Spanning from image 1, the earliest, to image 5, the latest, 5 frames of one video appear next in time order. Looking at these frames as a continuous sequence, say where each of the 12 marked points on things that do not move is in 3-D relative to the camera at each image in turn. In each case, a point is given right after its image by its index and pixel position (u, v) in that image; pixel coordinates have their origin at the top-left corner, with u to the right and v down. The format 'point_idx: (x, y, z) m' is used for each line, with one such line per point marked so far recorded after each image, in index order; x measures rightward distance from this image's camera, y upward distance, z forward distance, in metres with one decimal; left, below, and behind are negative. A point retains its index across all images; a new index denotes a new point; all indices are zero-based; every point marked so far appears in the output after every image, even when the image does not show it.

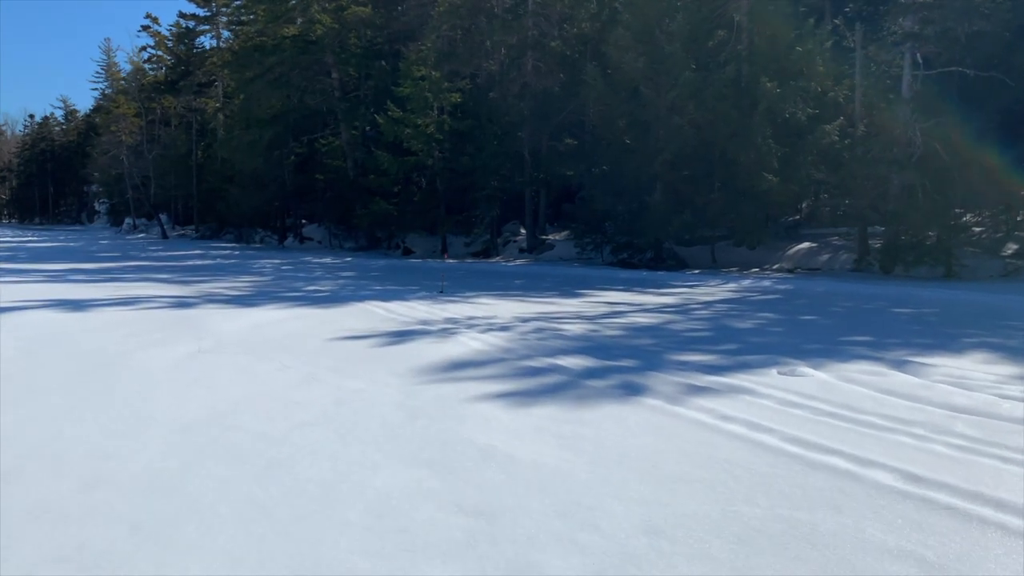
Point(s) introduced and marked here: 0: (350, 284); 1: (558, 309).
0: (-2.5, +0.1, +19.9) m
1: (+0.5, -0.2, +14.5) m
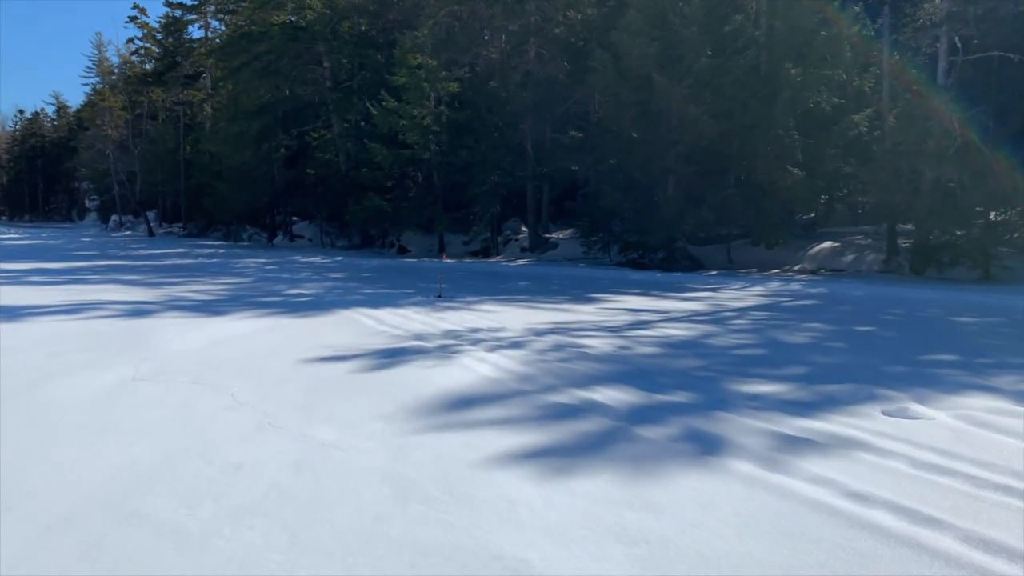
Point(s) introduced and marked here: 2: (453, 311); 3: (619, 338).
0: (-2.4, 0.0, +17.9) m
1: (+0.6, -0.3, +12.5) m
2: (-0.6, -0.2, +13.2) m
3: (+0.8, -0.4, +10.2) m
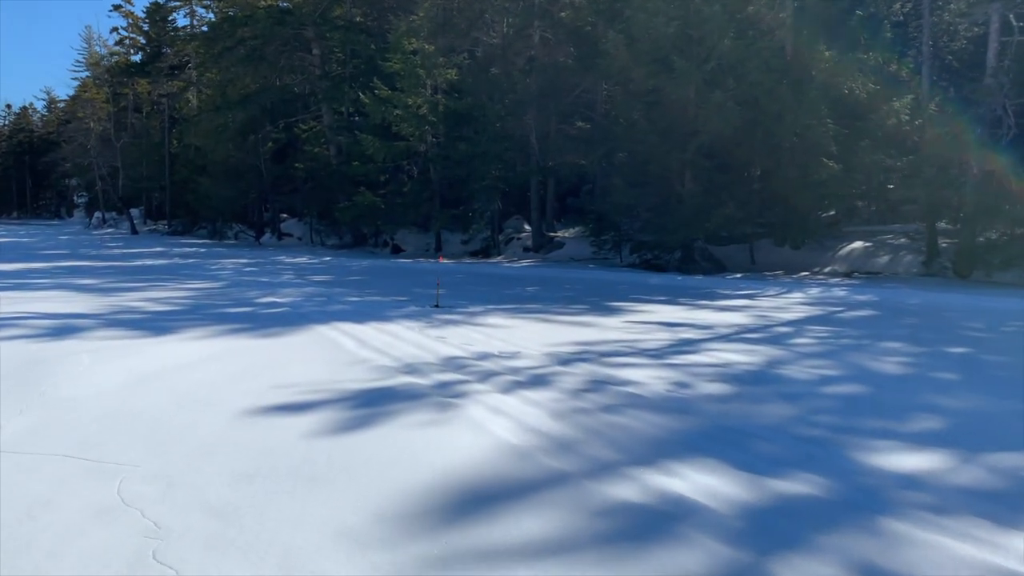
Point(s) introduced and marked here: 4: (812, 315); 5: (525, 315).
0: (-2.3, -0.1, +15.6) m
1: (+0.7, -0.4, +10.3) m
2: (-0.5, -0.3, +11.0) m
3: (+0.9, -0.5, +7.9) m
4: (+3.2, -0.3, +13.9) m
5: (+0.1, -0.3, +12.9) m
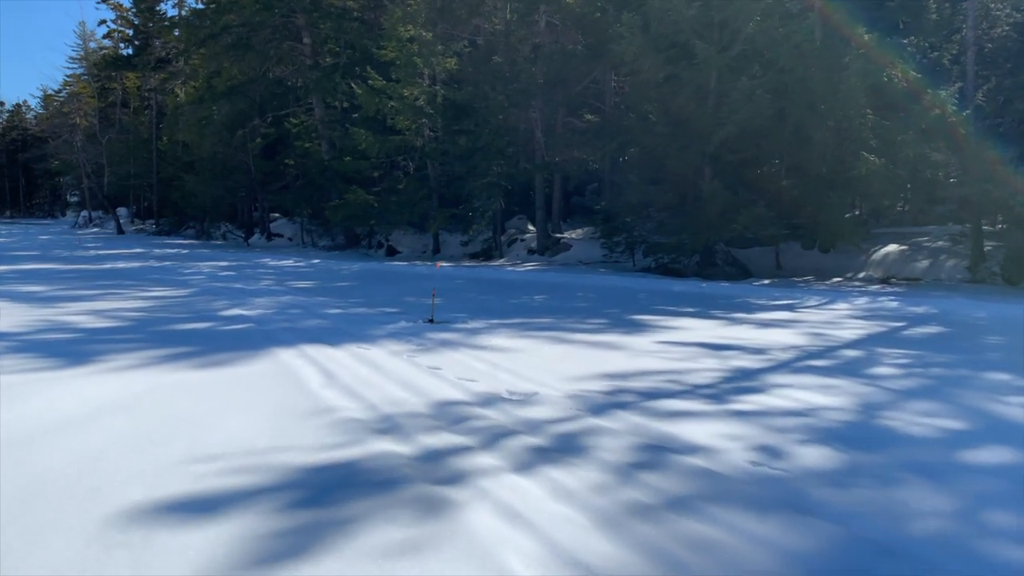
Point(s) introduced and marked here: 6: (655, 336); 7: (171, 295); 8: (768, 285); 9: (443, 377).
0: (-2.2, -0.2, +13.5) m
1: (+0.8, -0.5, +8.2) m
2: (-0.4, -0.4, +8.9) m
3: (+1.0, -0.6, +5.9) m
4: (+3.2, -0.4, +11.8) m
5: (+0.2, -0.4, +10.8) m
6: (+1.2, -0.4, +10.6) m
7: (-3.9, -0.1, +14.9) m
8: (+3.8, 0.0, +19.3) m
9: (-0.4, -0.5, +7.2) m
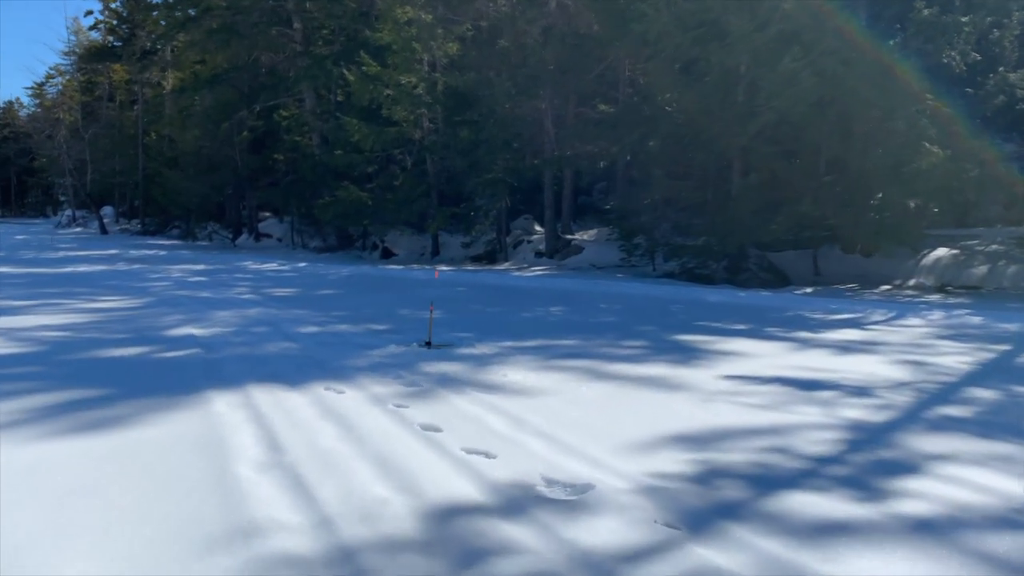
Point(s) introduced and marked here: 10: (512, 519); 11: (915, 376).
0: (-2.1, -0.3, +11.2) m
1: (+0.9, -0.6, +5.8) m
2: (-0.3, -0.5, +6.5) m
3: (+1.1, -0.7, +3.5) m
4: (+3.4, -0.5, +9.4) m
5: (+0.3, -0.5, +8.4) m
6: (+1.3, -0.5, +8.3) m
7: (-3.7, -0.2, +12.5) m
8: (+3.9, -0.1, +16.9) m
9: (-0.3, -0.6, +4.9) m
10: (0.0, -0.6, +3.7) m
11: (+2.5, -0.5, +8.1) m
